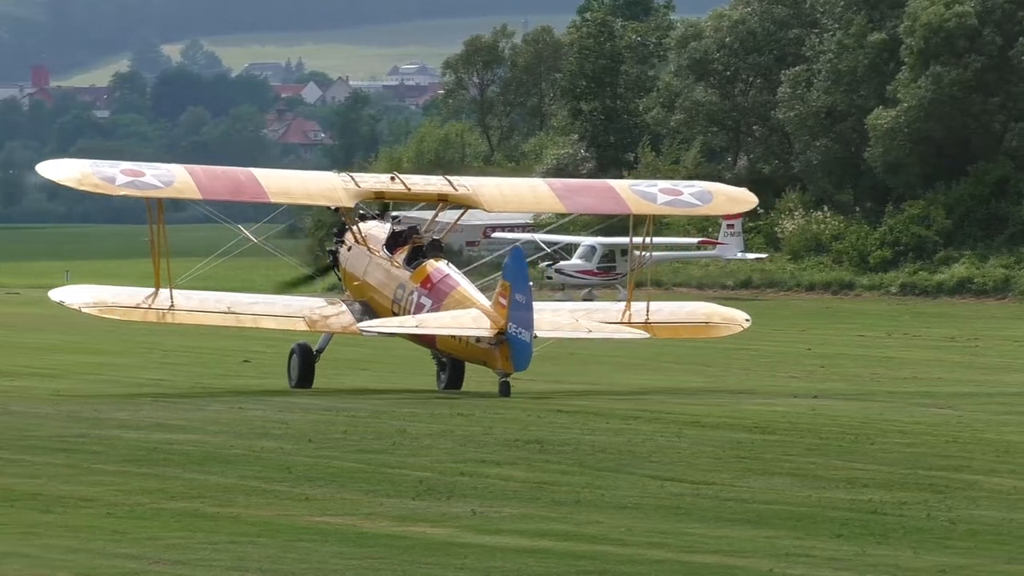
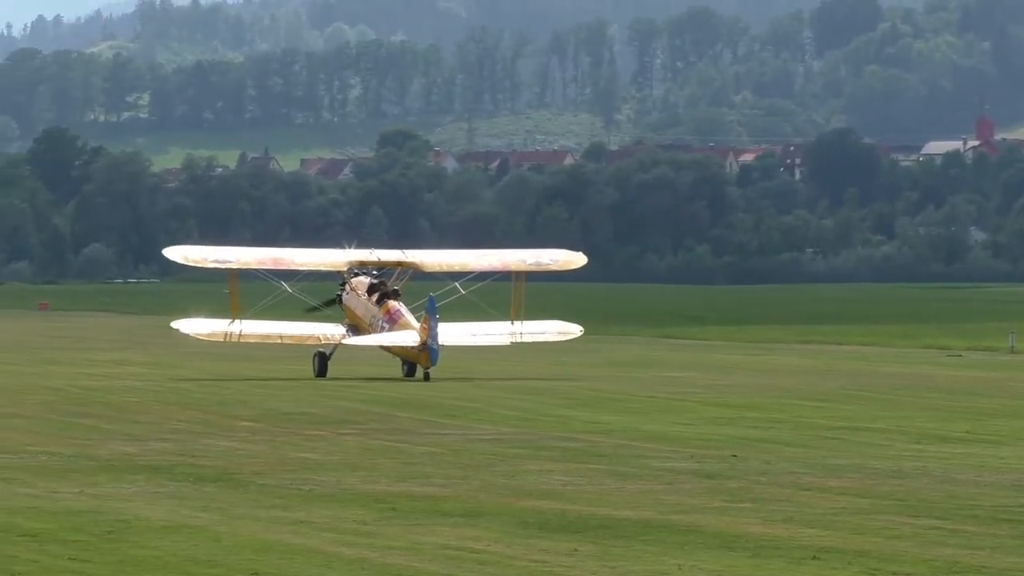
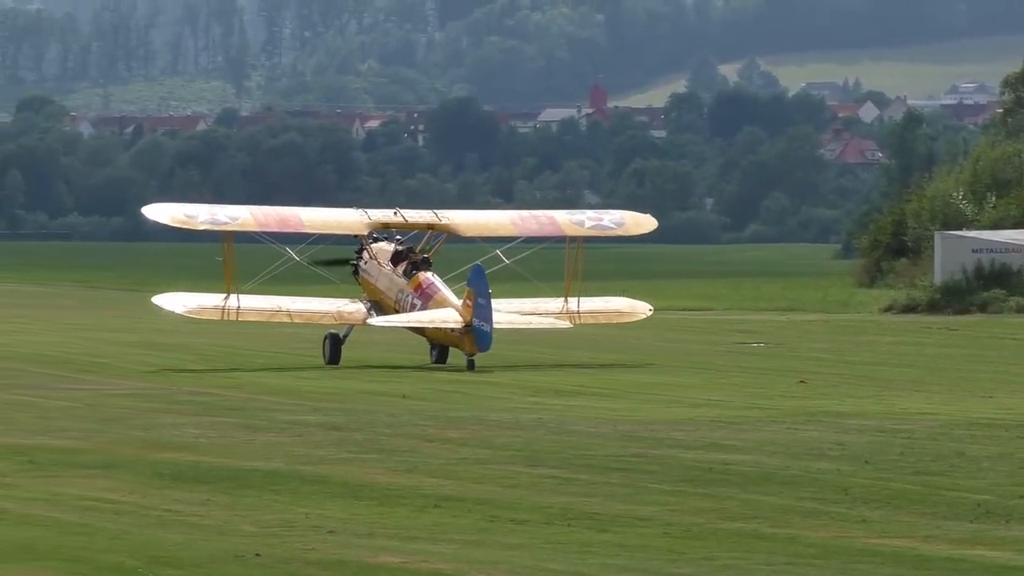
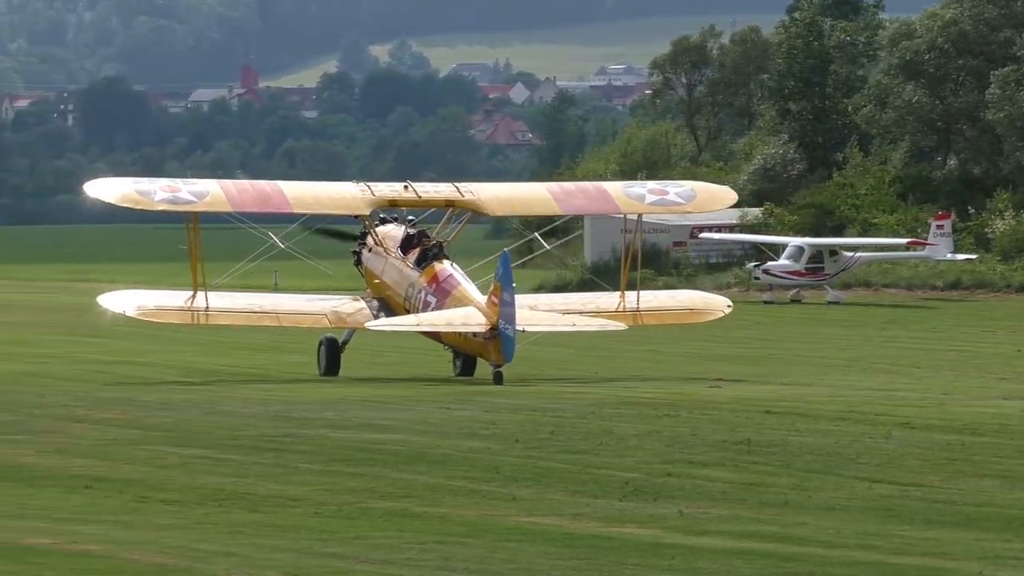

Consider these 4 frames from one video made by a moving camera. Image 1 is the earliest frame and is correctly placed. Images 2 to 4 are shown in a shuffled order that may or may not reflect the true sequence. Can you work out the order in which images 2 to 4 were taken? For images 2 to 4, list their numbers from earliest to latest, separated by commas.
4, 3, 2
